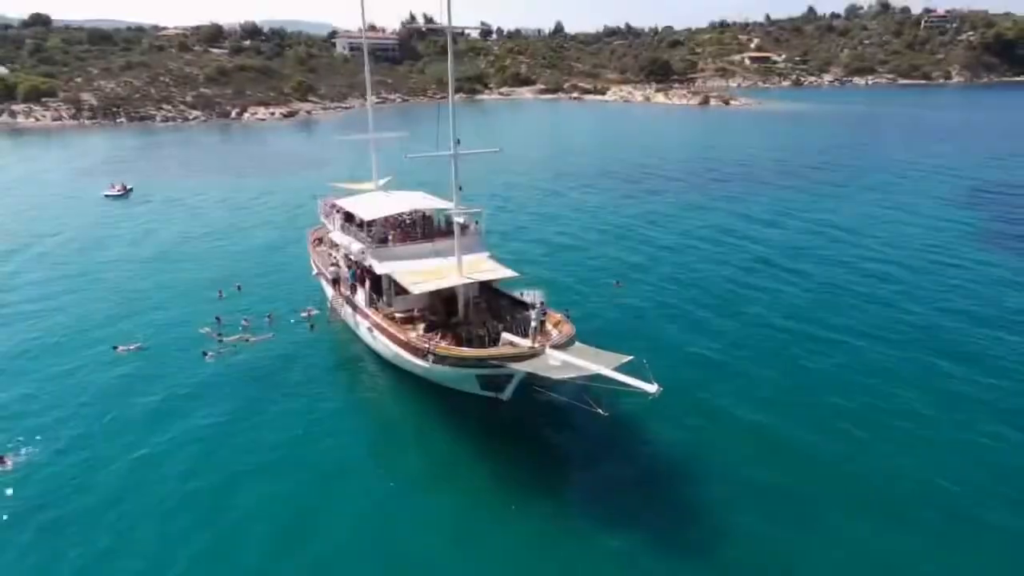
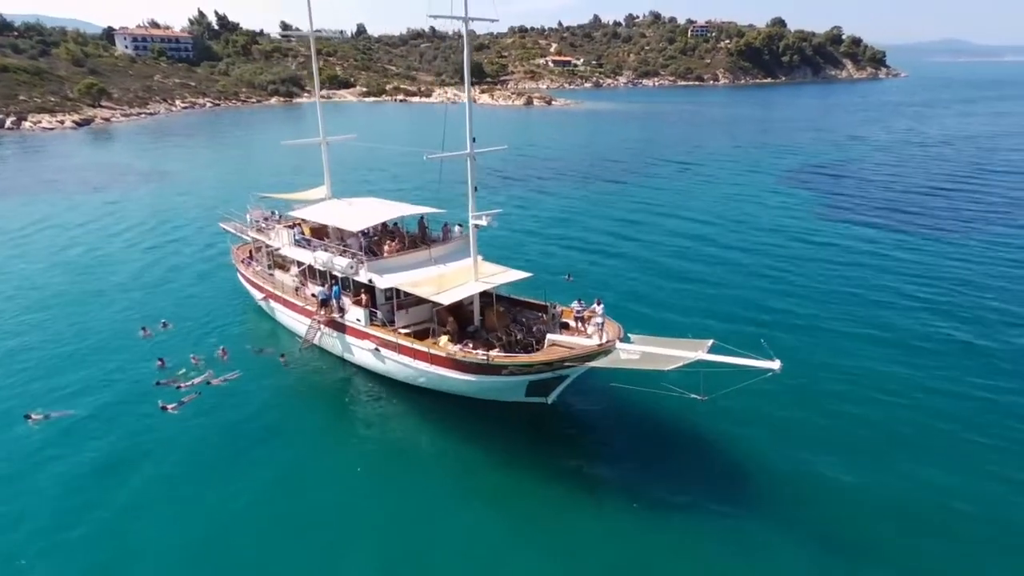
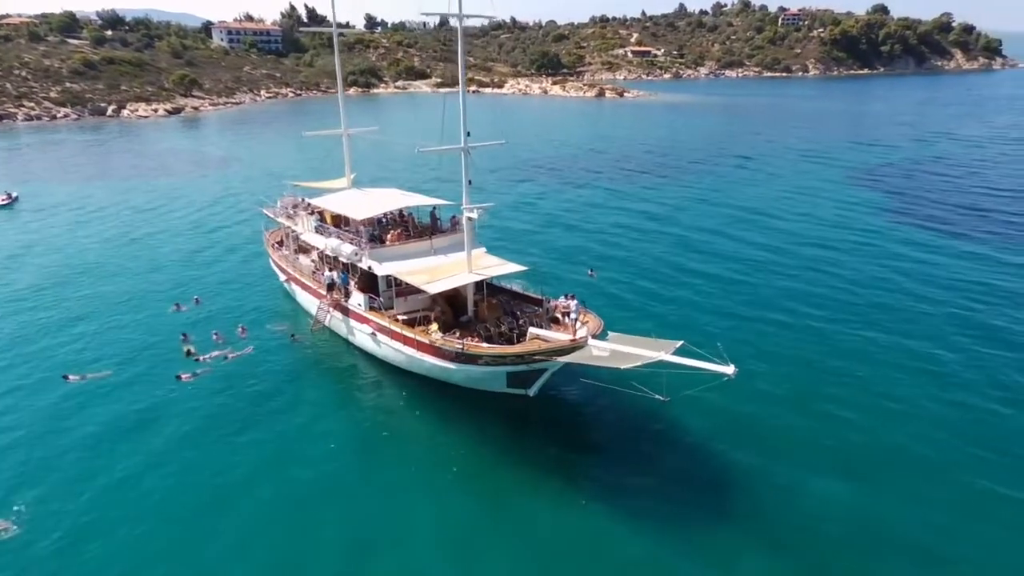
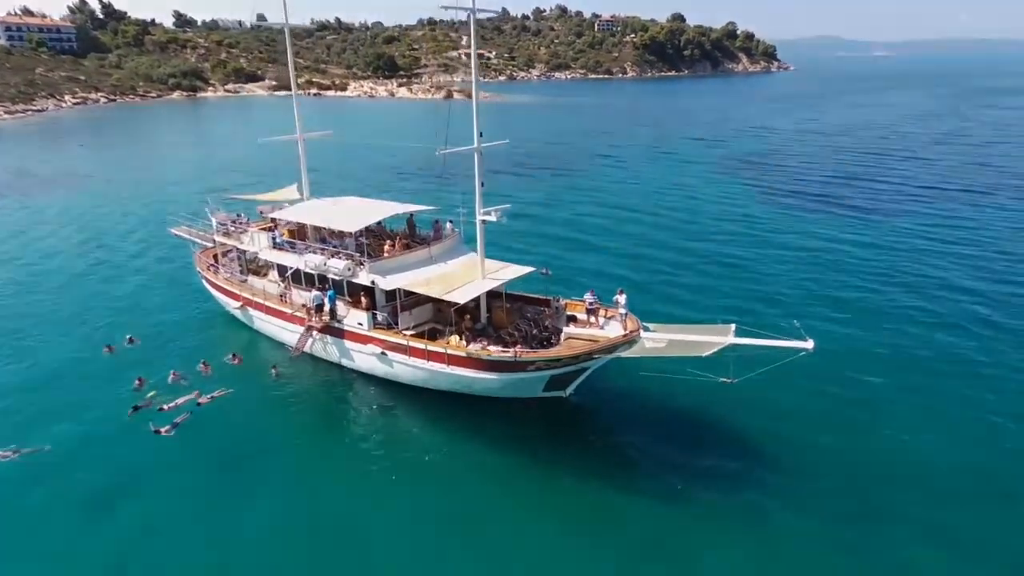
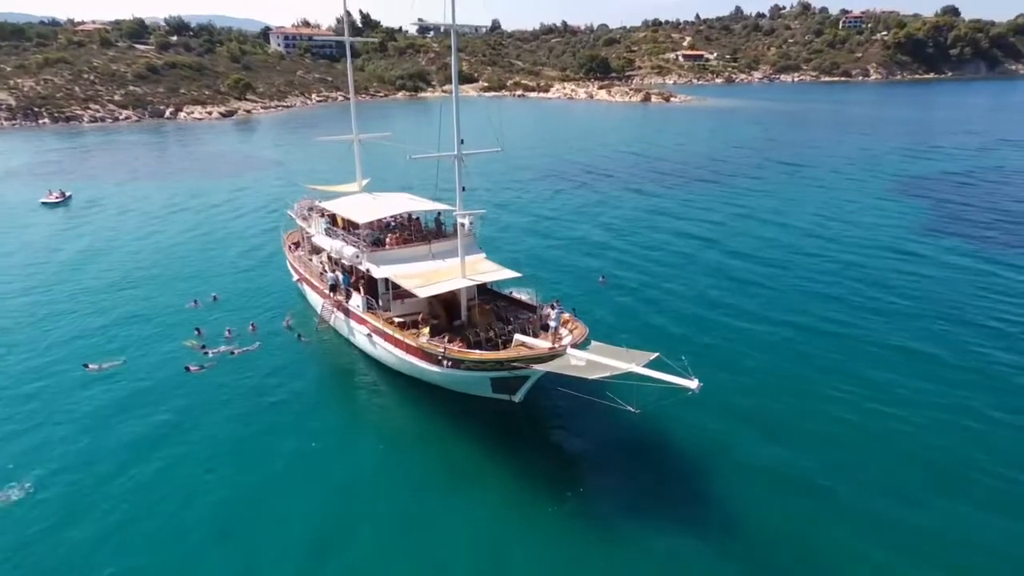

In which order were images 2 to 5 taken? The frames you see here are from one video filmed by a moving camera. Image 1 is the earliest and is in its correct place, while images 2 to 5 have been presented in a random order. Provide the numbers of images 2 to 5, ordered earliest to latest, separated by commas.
5, 3, 2, 4
